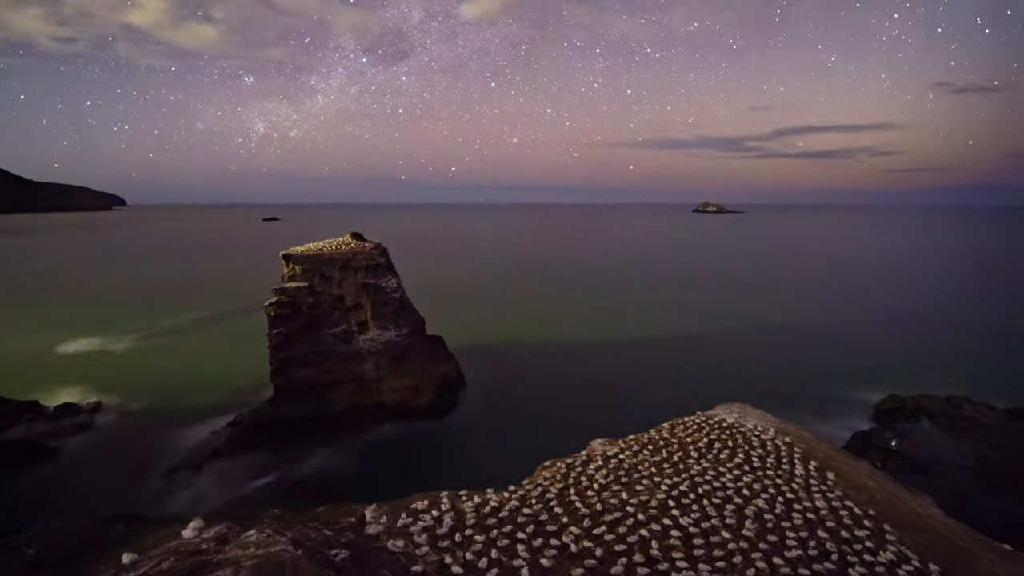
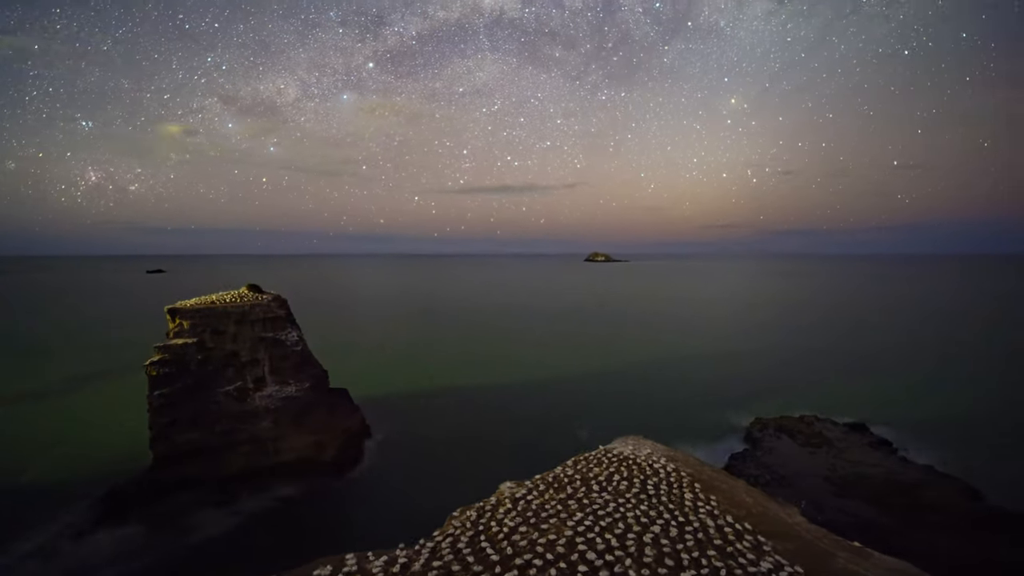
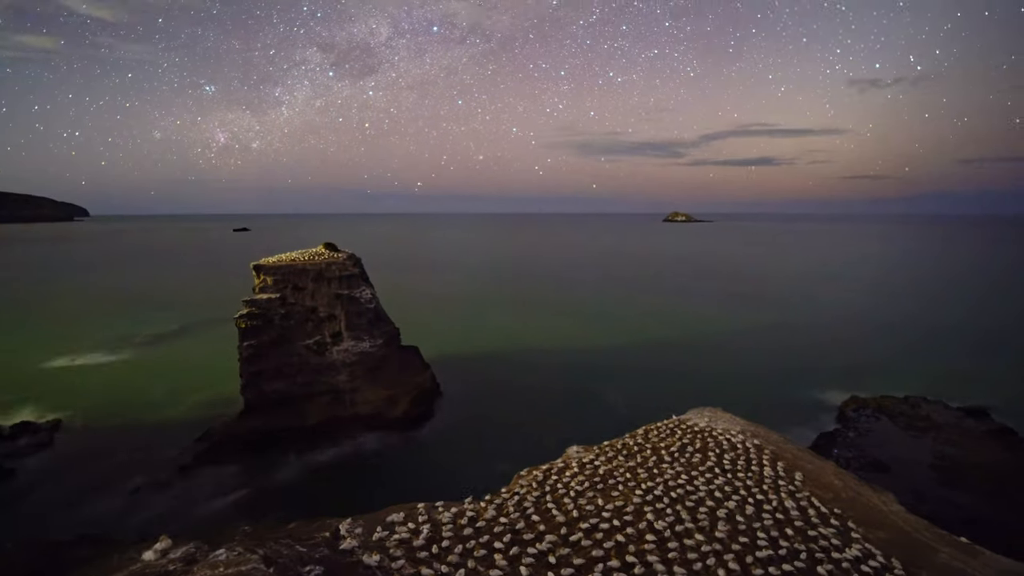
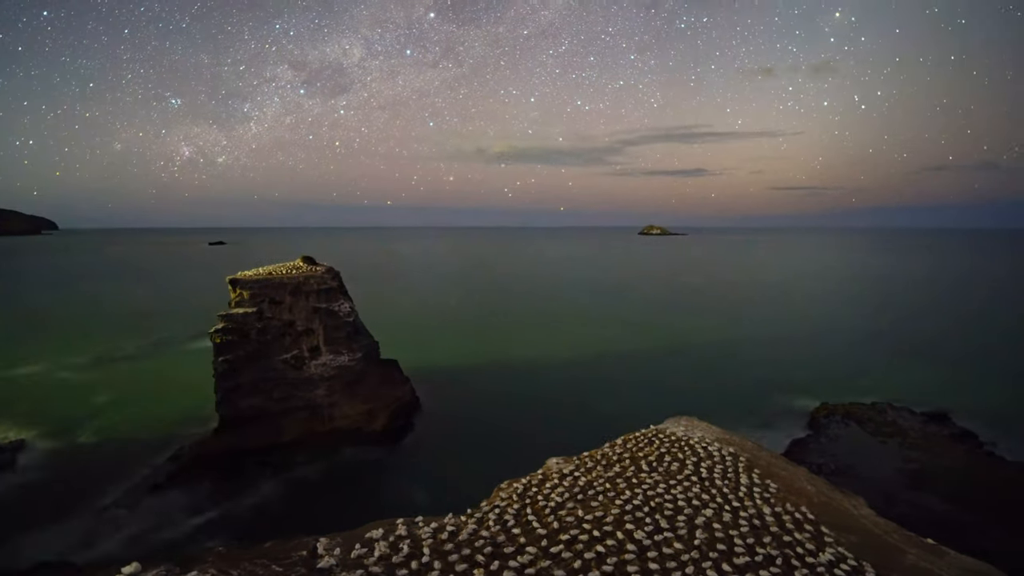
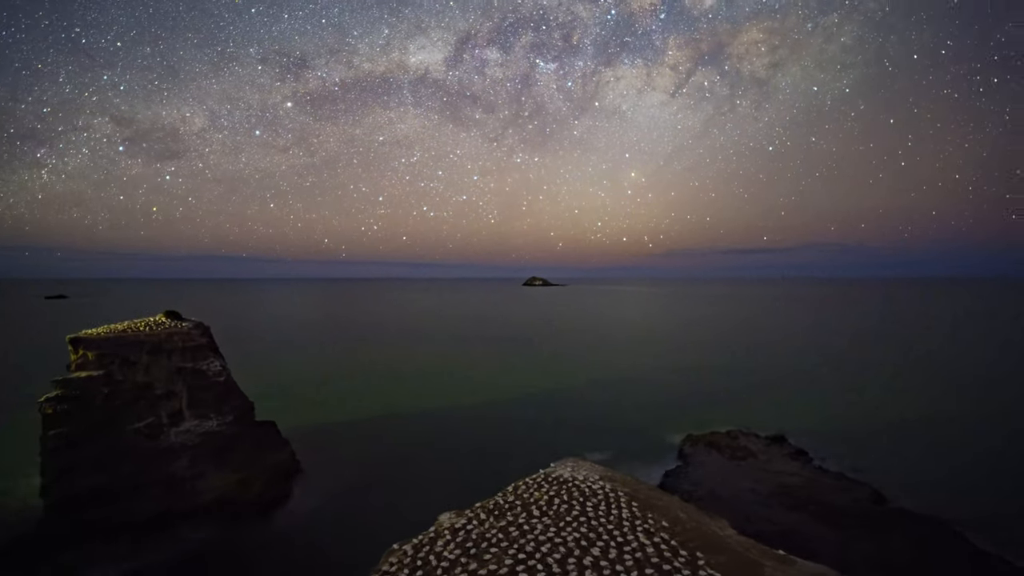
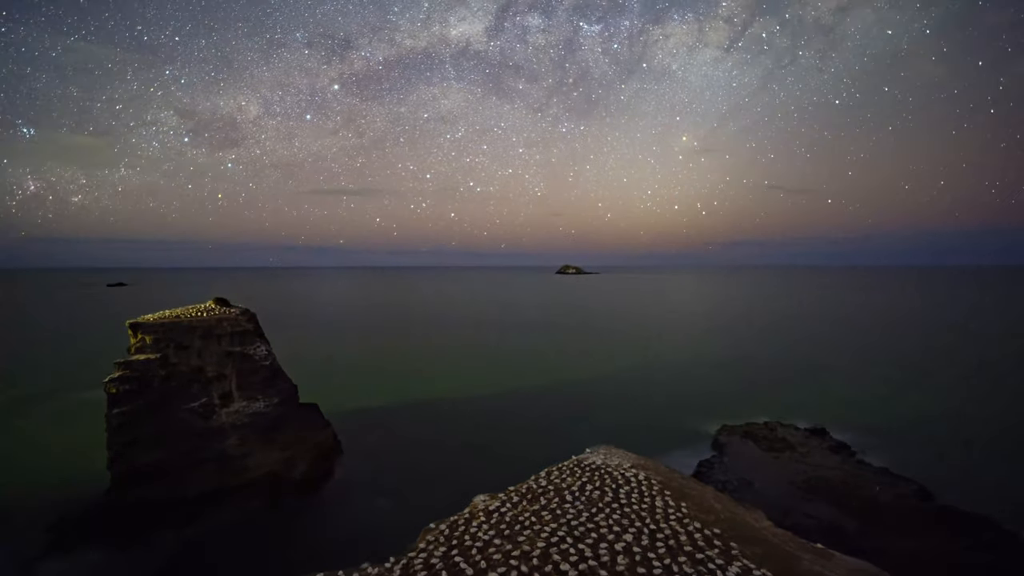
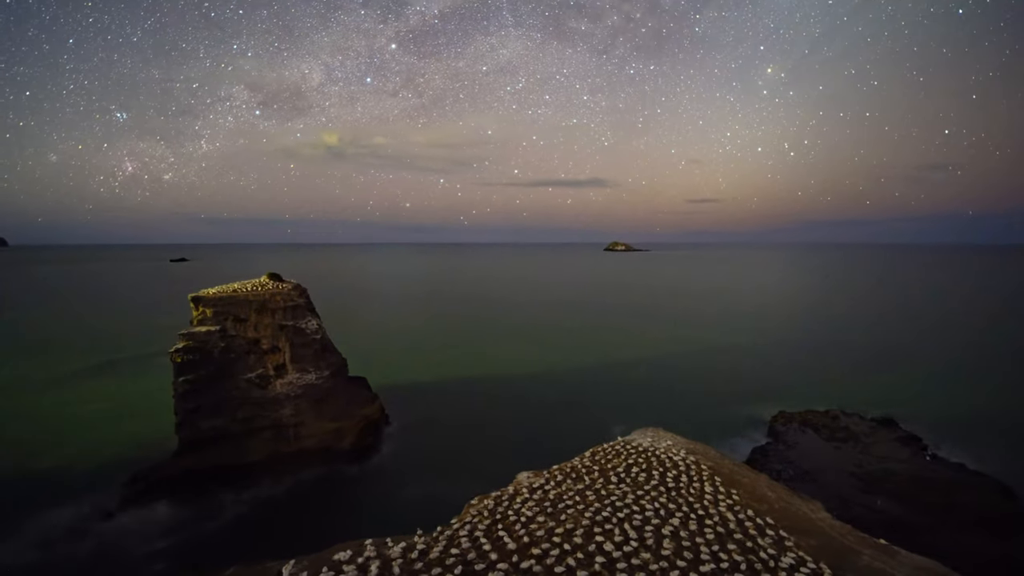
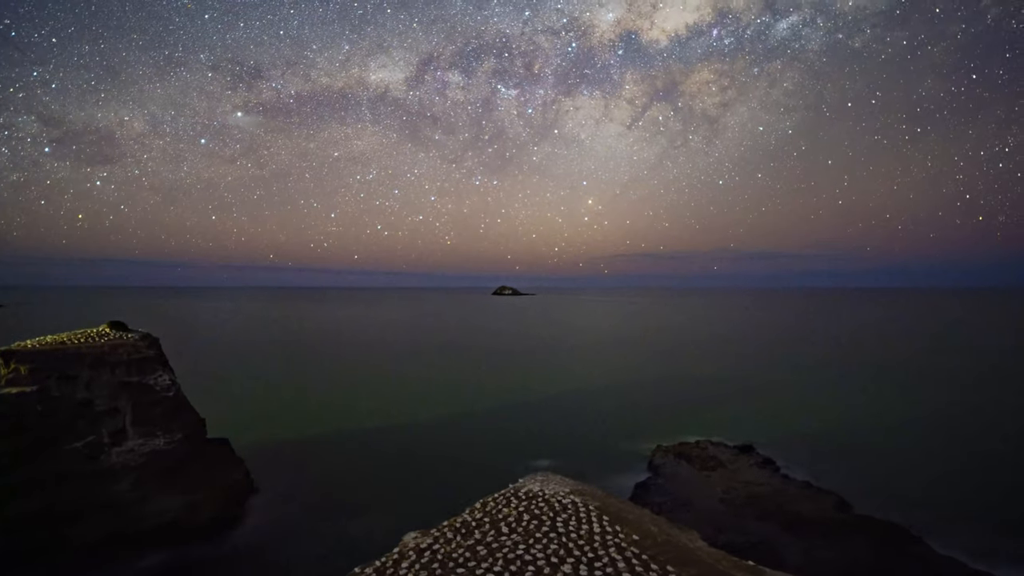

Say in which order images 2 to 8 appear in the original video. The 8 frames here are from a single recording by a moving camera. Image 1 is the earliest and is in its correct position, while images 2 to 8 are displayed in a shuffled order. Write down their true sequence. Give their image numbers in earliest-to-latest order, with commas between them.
3, 4, 7, 2, 6, 5, 8
